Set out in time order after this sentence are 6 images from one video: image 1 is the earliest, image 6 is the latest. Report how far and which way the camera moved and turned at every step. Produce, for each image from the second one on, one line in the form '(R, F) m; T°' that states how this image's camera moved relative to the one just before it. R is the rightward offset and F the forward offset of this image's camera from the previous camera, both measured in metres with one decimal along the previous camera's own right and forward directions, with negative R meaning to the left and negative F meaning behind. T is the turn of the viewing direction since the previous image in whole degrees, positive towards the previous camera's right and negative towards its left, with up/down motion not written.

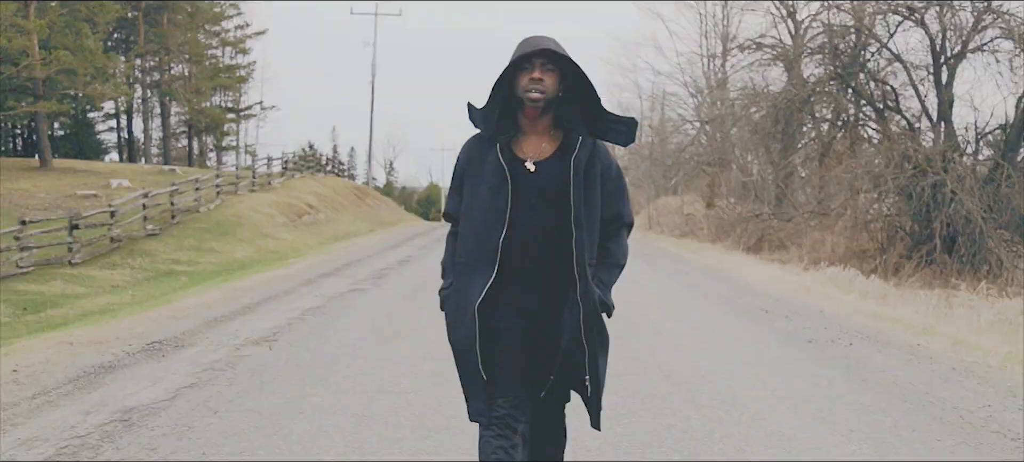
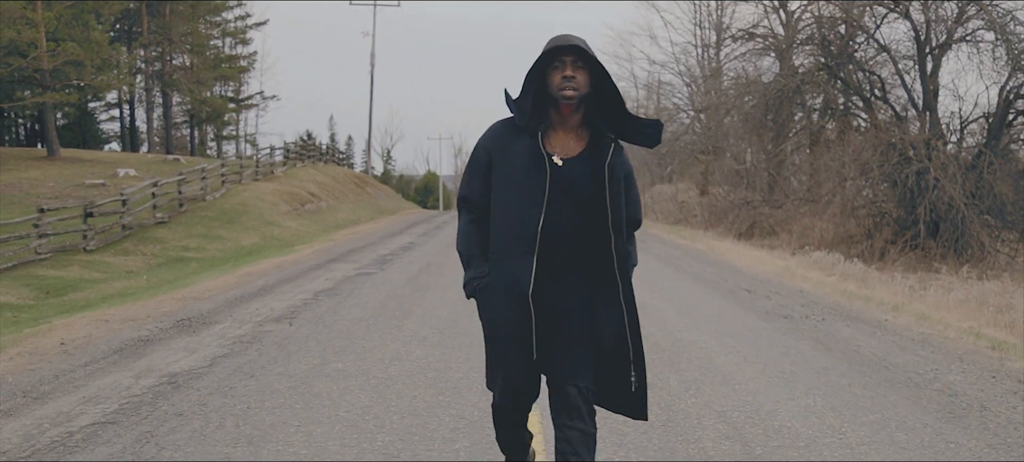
(0.0, -0.7) m; 0°
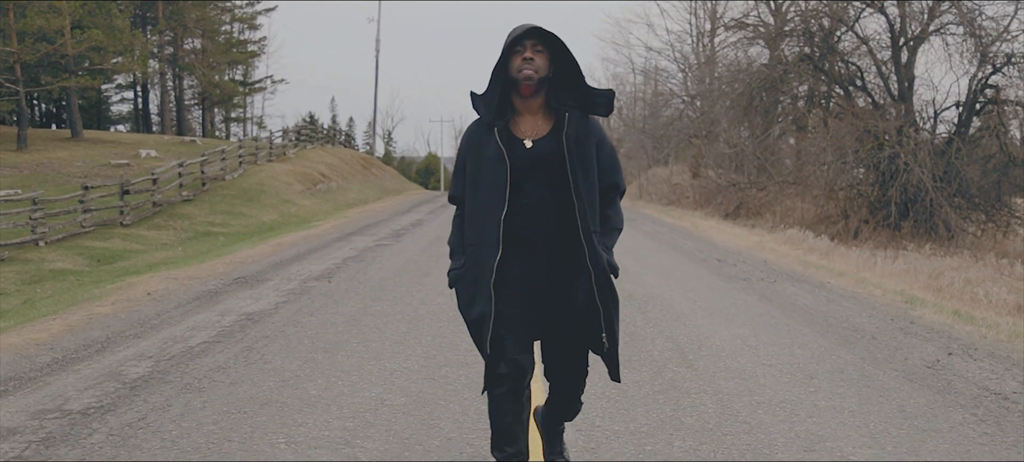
(0.0, -1.8) m; 0°
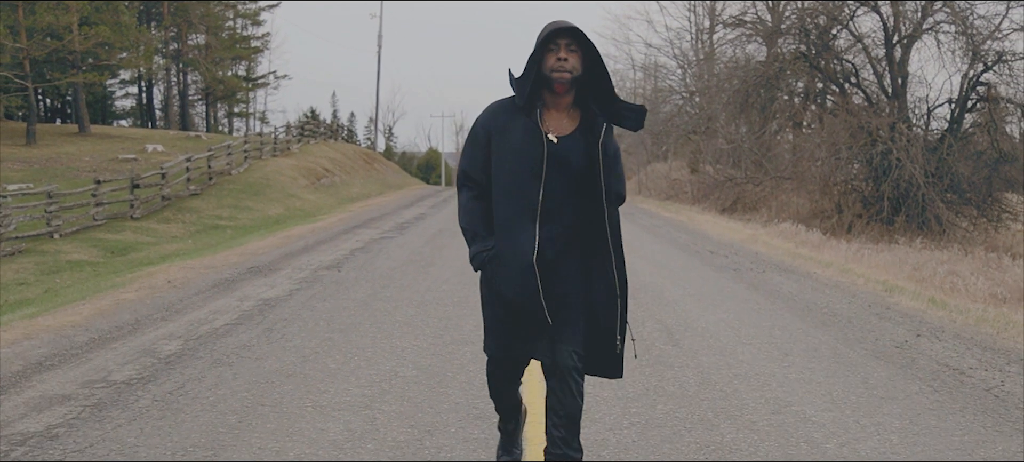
(0.0, -0.5) m; 0°
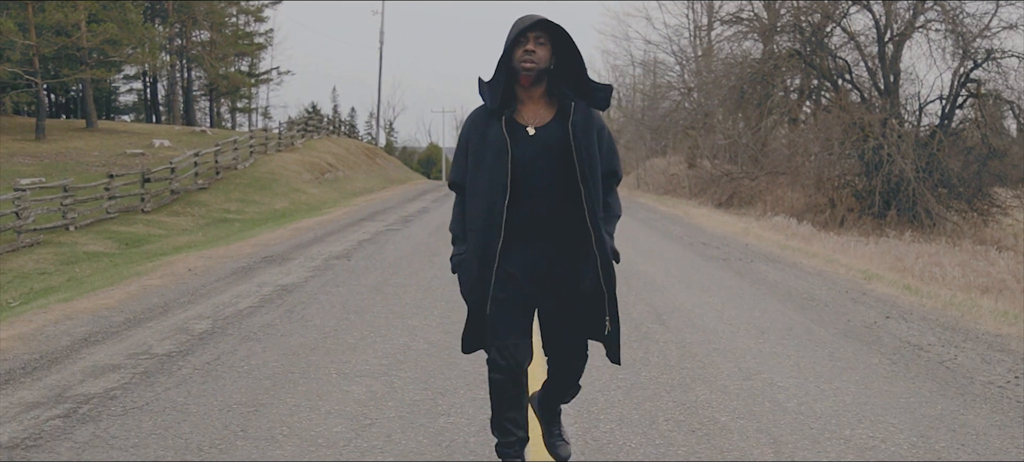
(0.0, -0.6) m; 0°
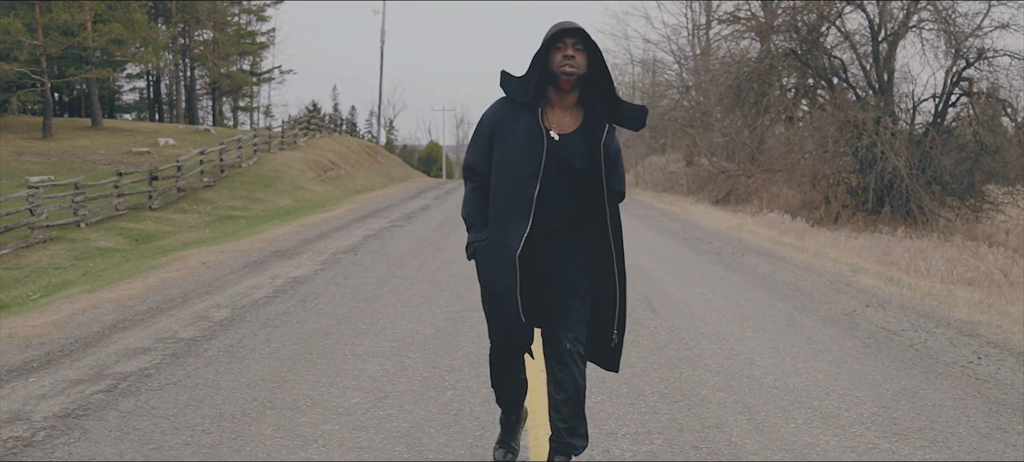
(0.0, -0.5) m; 0°
